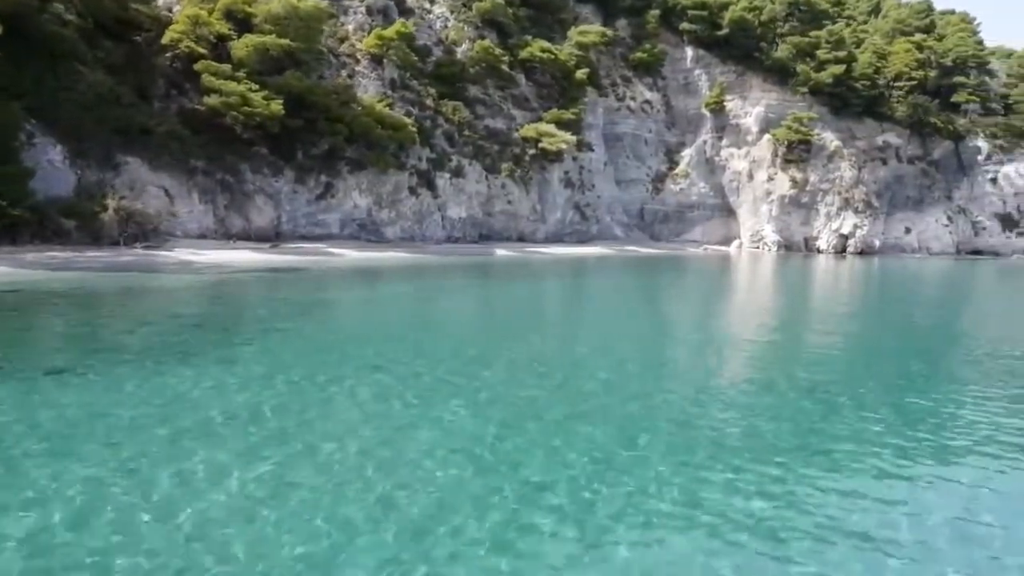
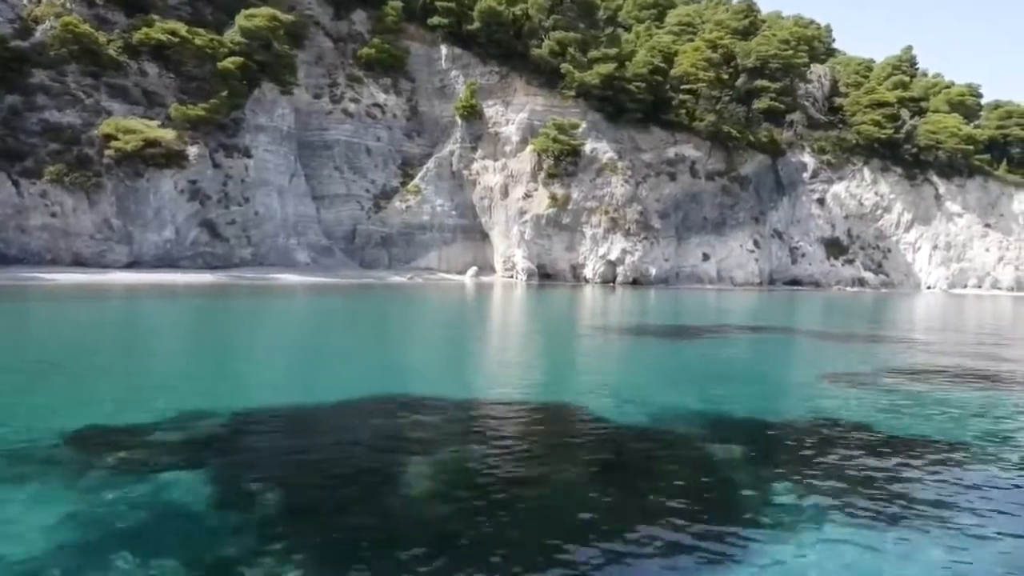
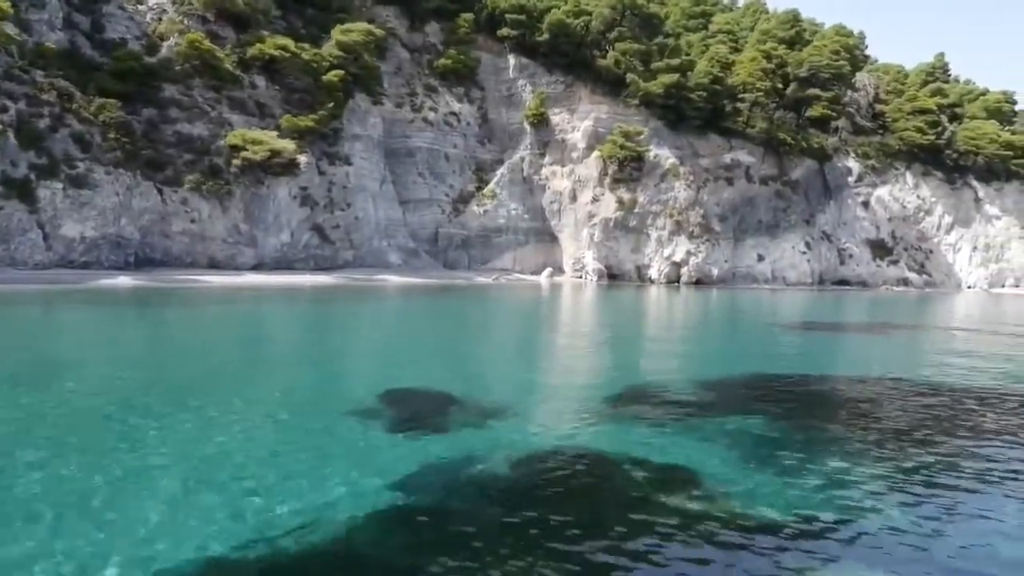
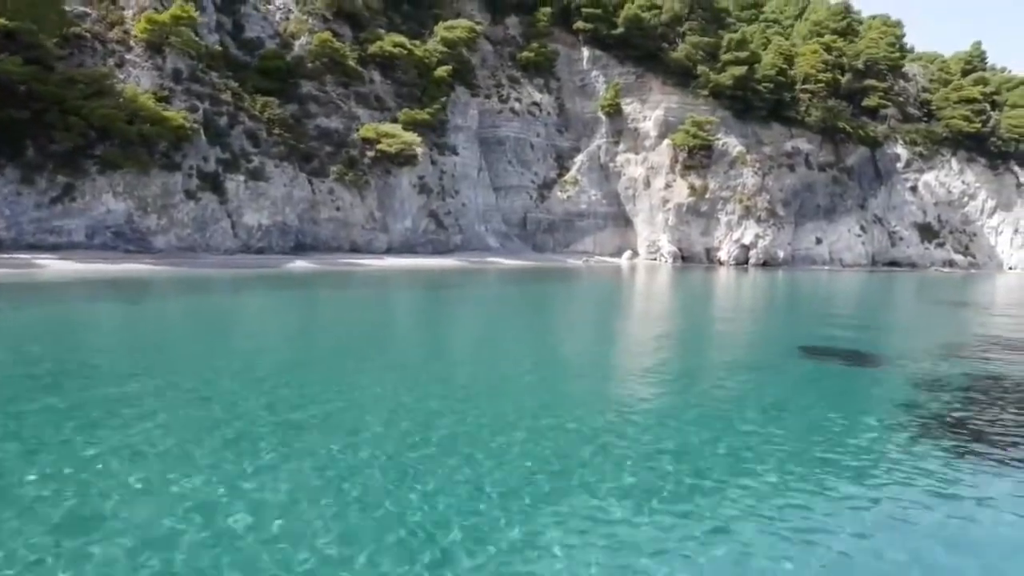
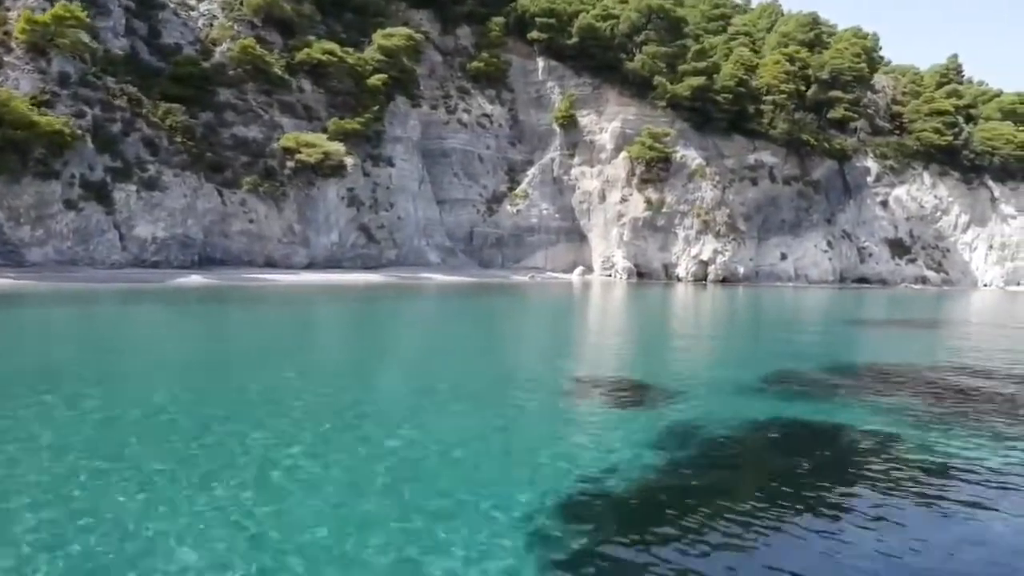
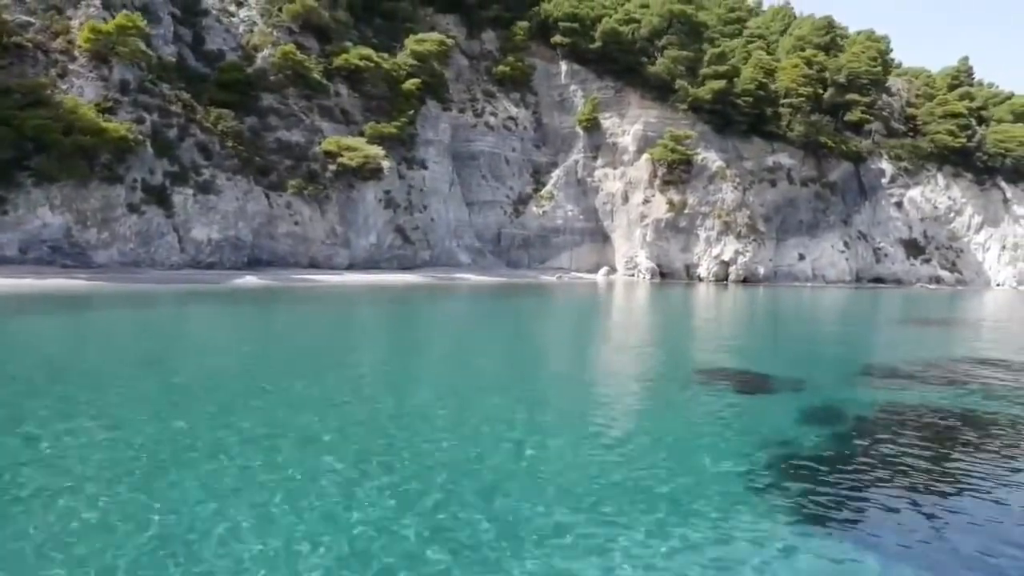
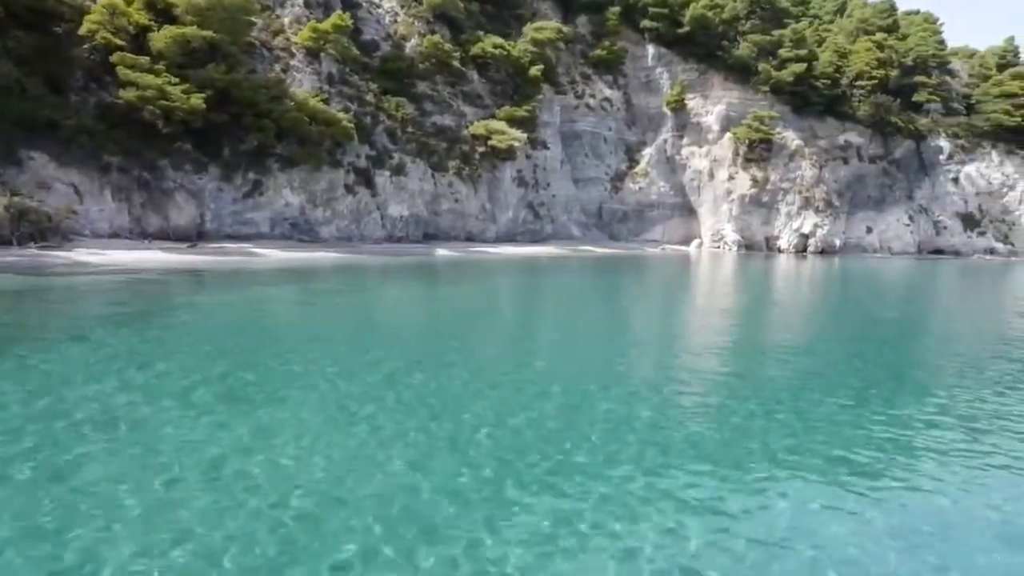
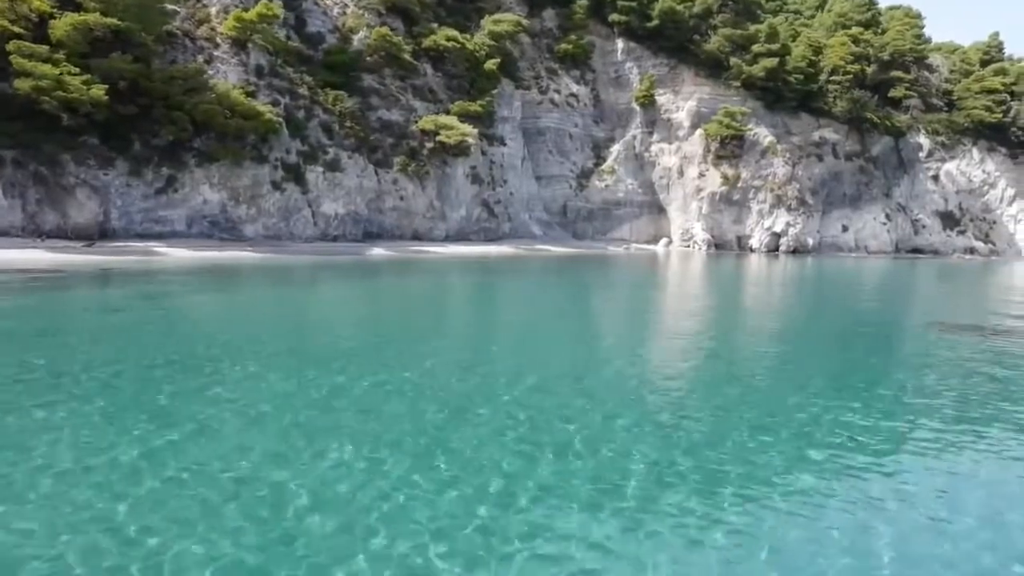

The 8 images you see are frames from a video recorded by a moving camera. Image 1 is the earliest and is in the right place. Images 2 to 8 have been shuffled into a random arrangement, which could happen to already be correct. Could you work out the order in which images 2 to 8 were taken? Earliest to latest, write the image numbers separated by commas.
7, 8, 4, 6, 5, 3, 2
